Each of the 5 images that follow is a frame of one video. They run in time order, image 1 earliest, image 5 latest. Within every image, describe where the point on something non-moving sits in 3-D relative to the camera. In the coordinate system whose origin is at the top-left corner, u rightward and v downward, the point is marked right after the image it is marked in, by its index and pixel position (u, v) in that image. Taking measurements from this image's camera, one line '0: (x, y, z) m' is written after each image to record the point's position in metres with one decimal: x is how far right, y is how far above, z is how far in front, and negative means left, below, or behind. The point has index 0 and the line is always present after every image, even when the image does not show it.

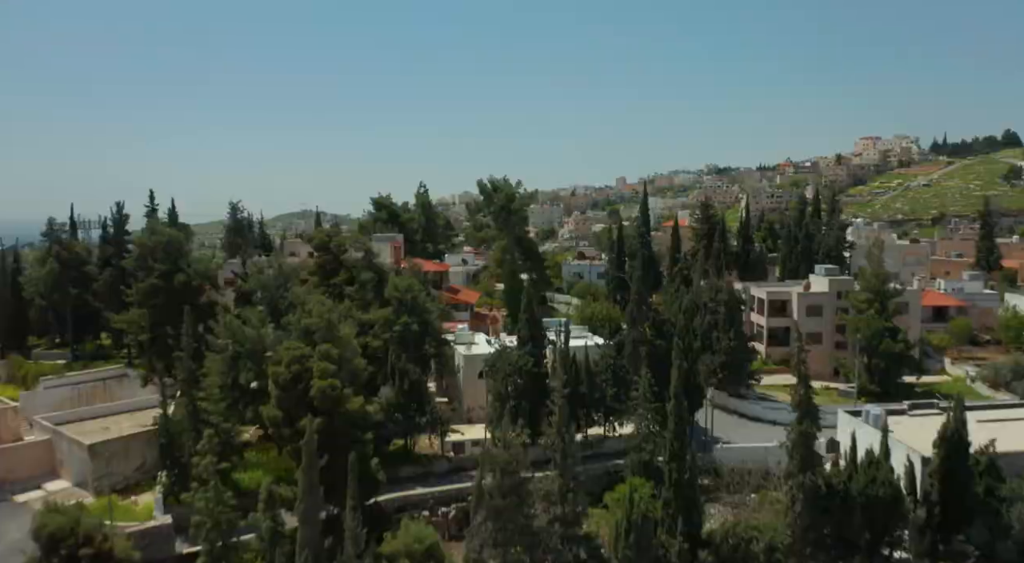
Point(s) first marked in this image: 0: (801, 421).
0: (+5.9, -2.9, +16.0) m
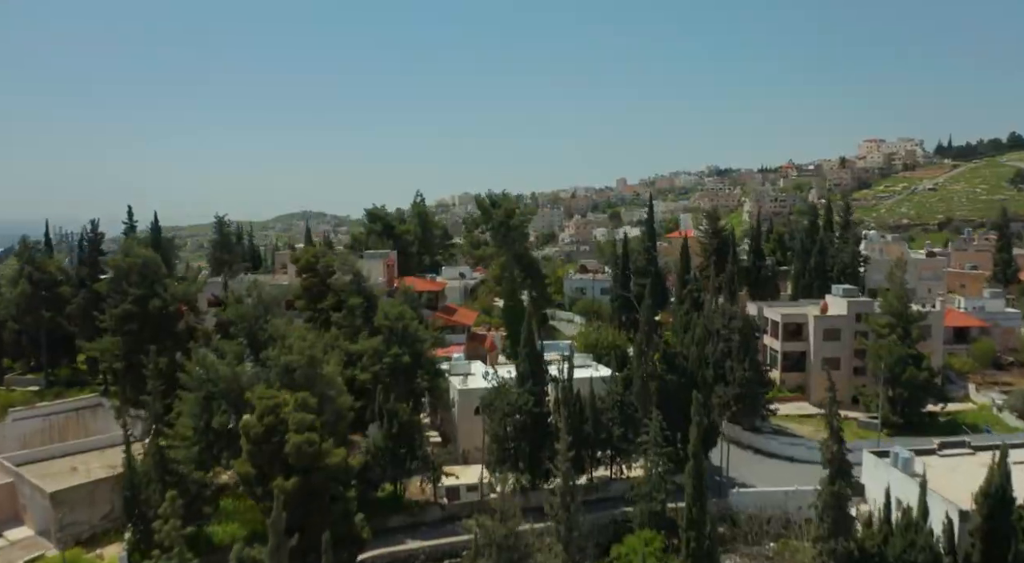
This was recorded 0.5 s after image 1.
0: (+5.9, -3.6, +14.3) m
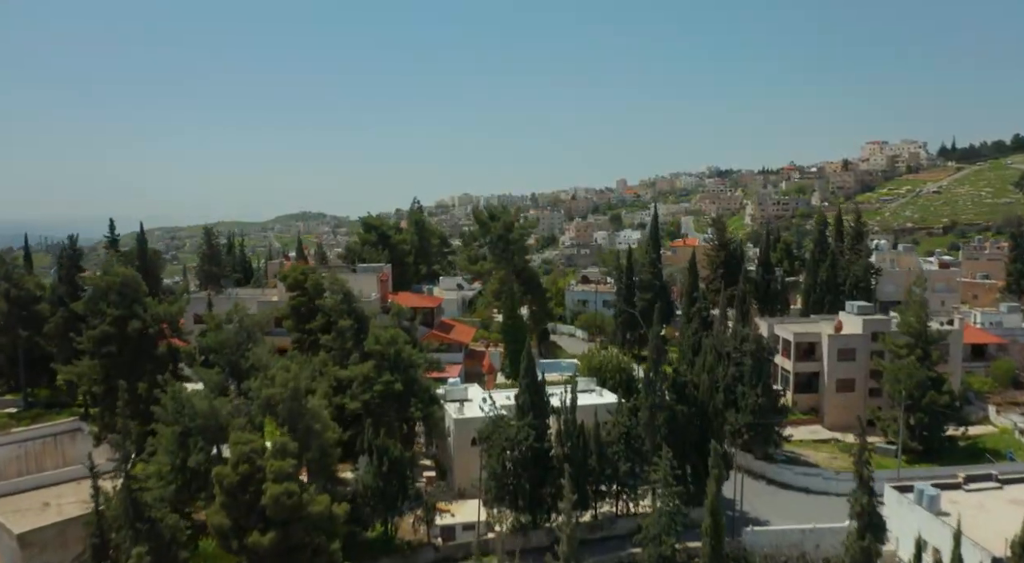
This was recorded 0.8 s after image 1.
0: (+5.8, -4.2, +13.1) m
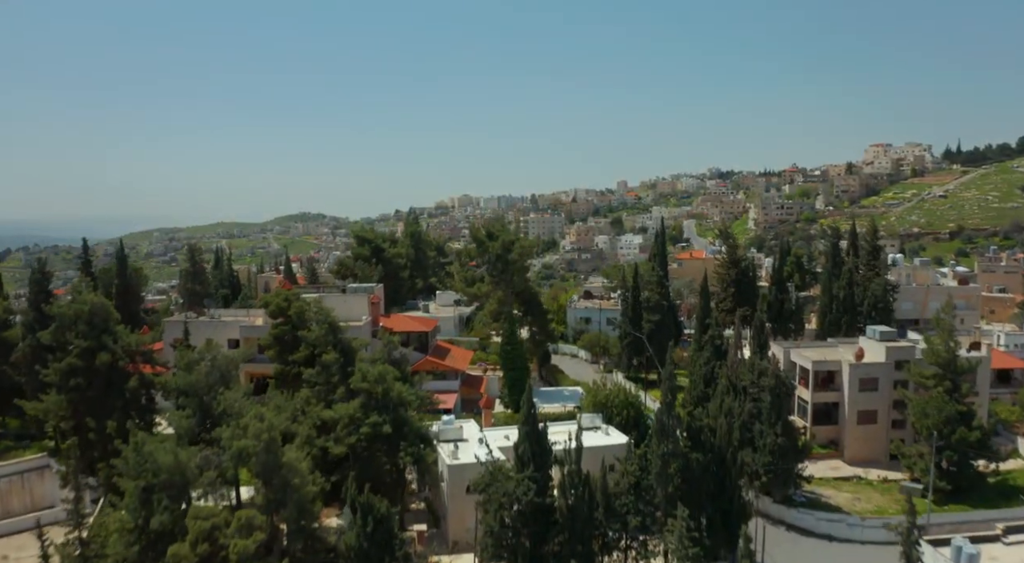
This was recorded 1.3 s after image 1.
0: (+5.8, -5.0, +11.4) m
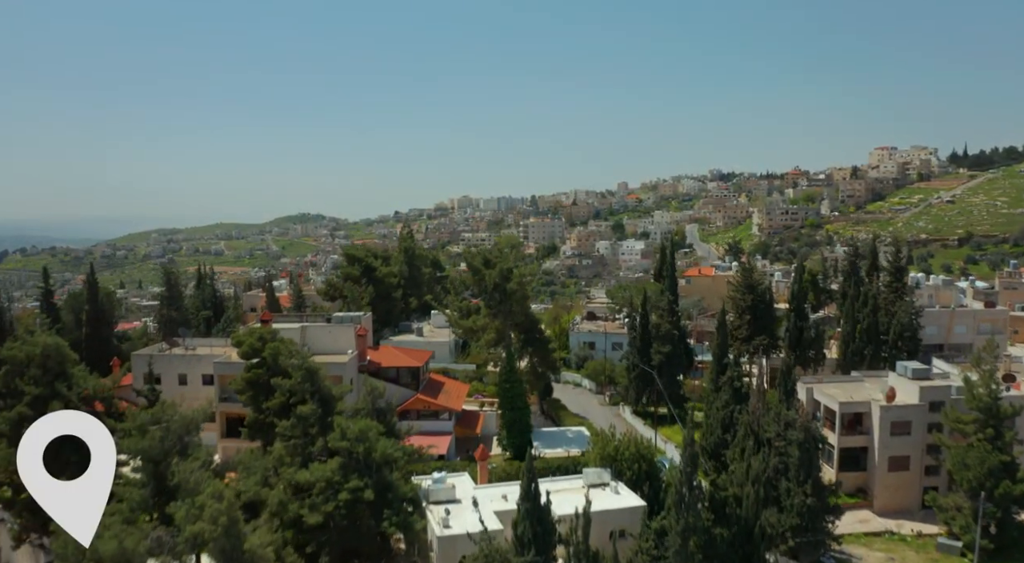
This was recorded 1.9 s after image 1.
0: (+5.8, -6.0, +9.3) m
